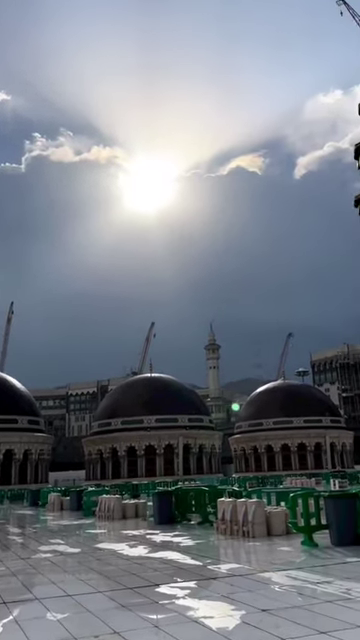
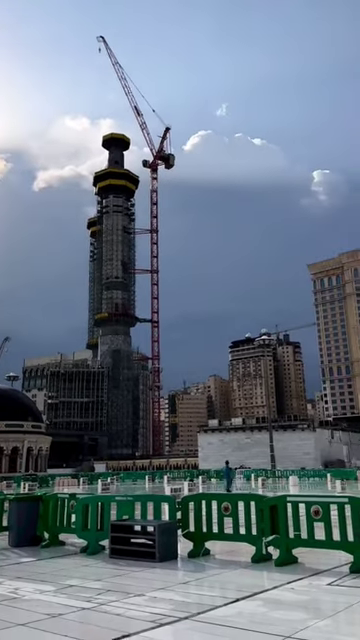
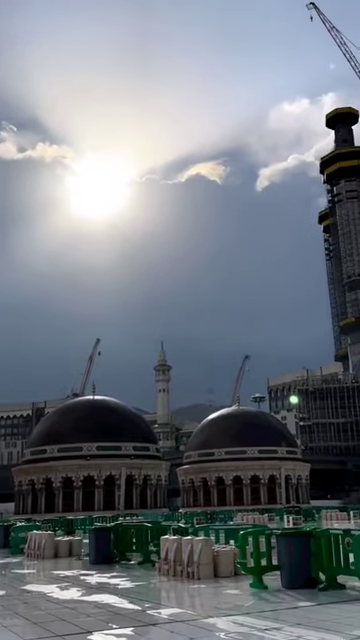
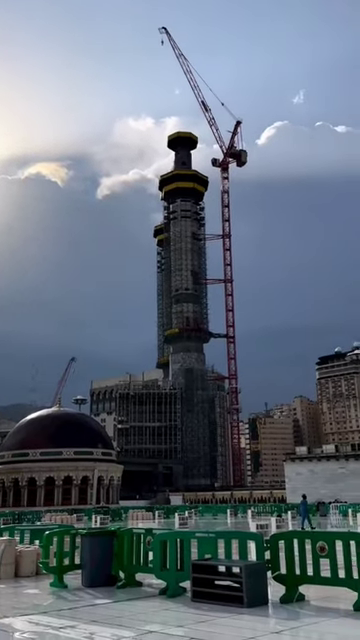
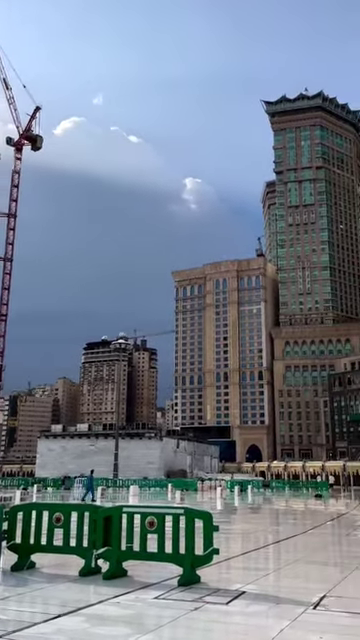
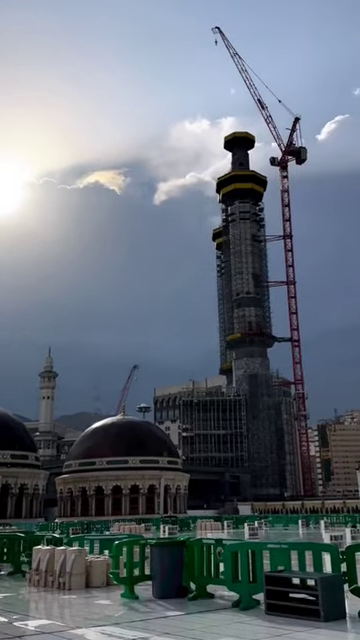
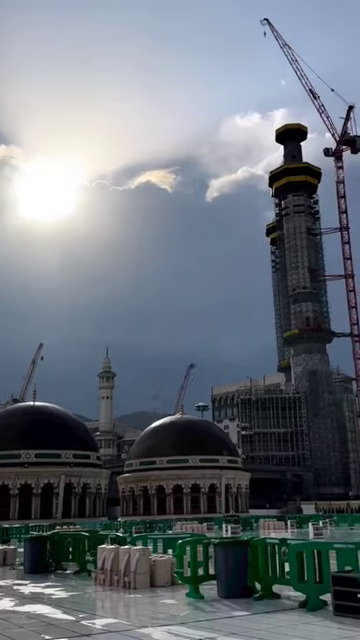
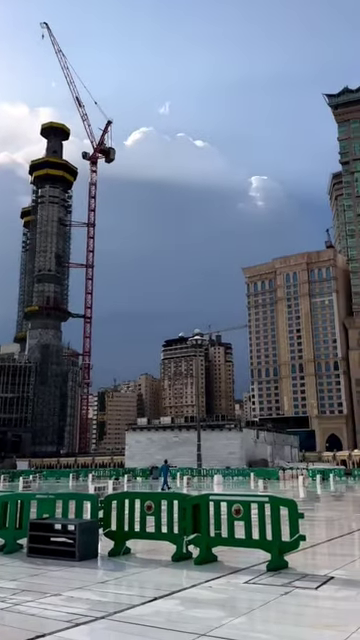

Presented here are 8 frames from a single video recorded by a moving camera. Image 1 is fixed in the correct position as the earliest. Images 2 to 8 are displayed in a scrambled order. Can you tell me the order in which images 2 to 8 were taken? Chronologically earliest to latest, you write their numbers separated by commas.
3, 7, 6, 4, 2, 8, 5
